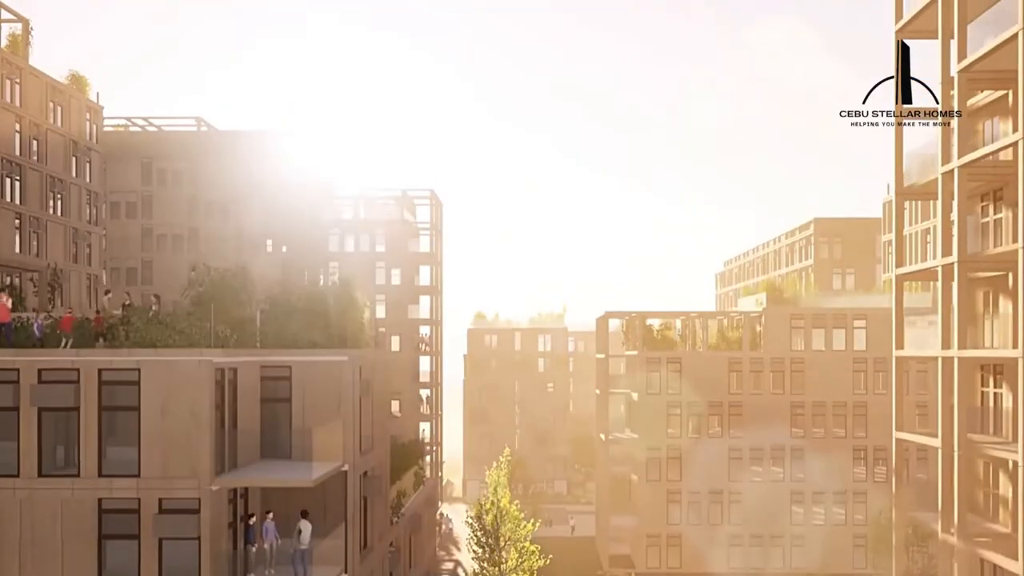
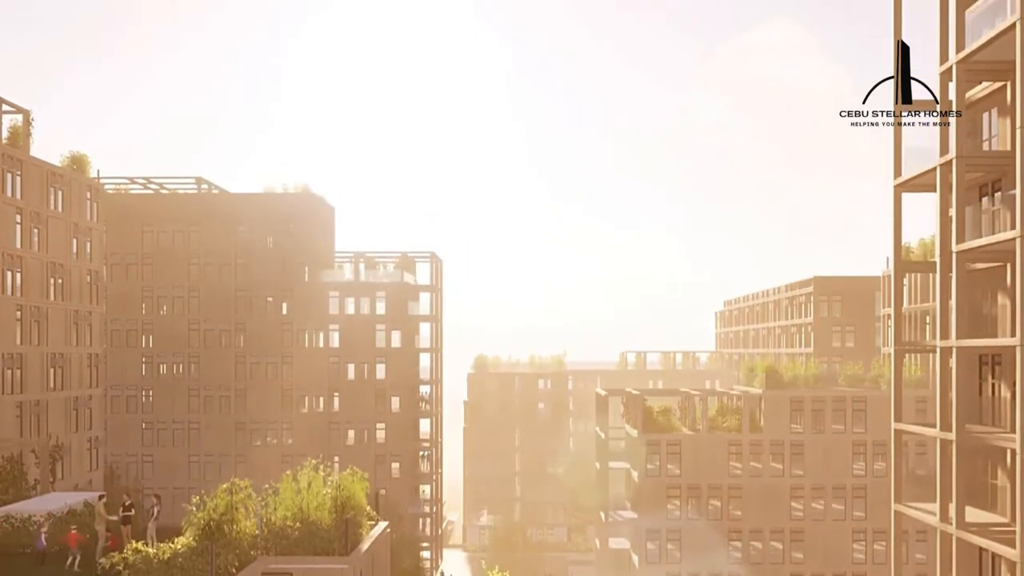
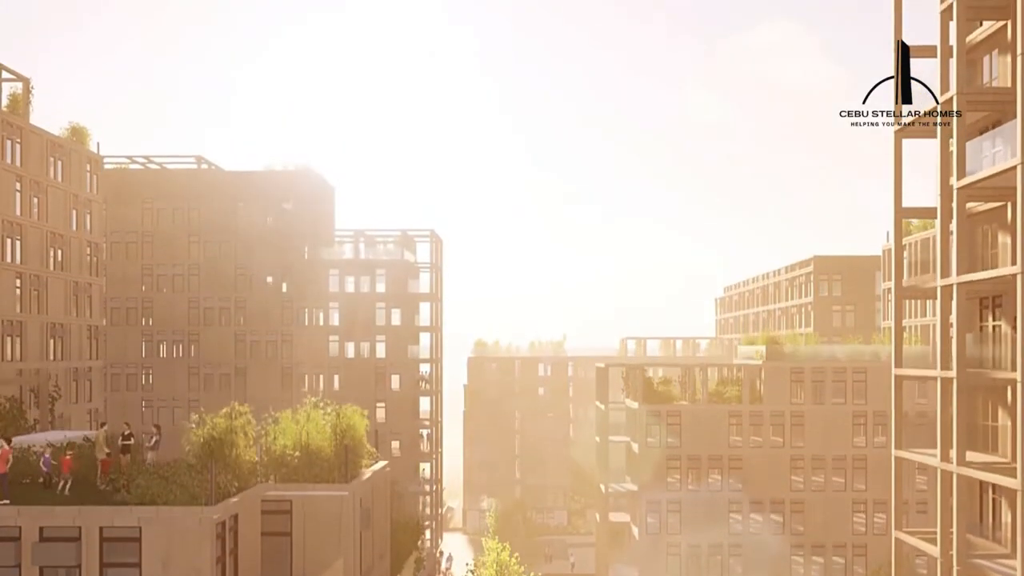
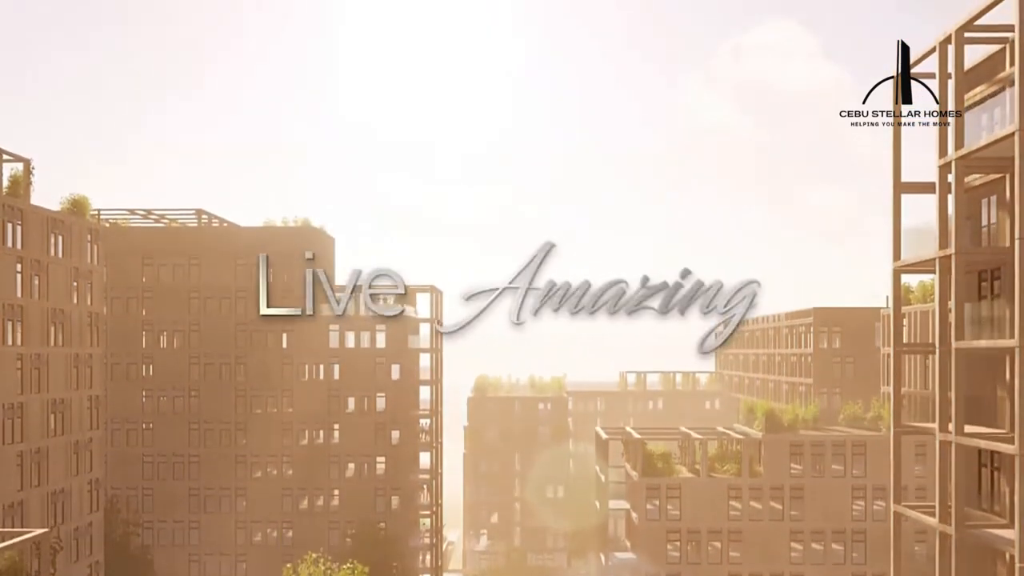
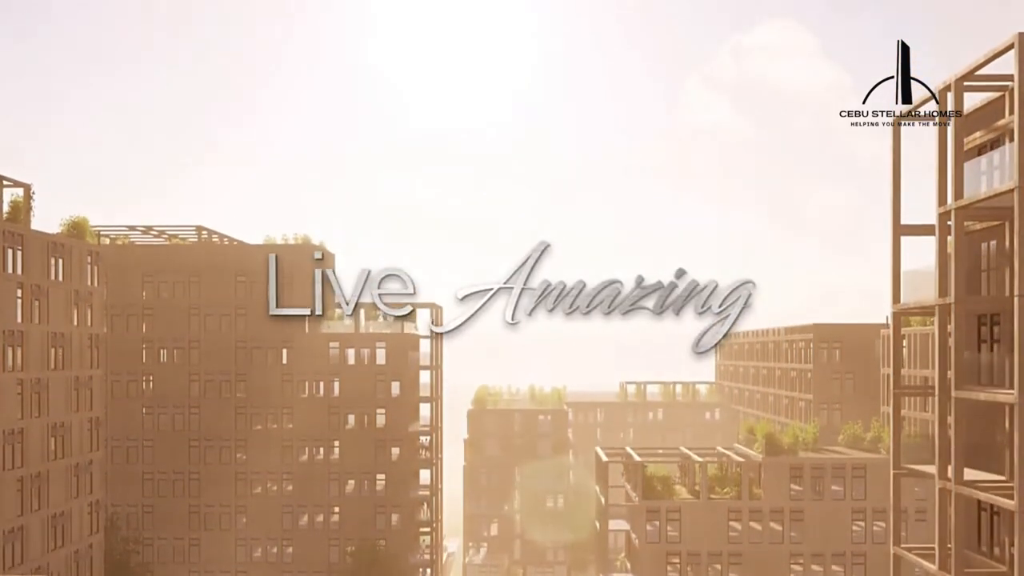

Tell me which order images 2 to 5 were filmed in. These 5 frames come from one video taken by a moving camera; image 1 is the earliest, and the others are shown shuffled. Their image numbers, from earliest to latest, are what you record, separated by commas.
3, 2, 4, 5
